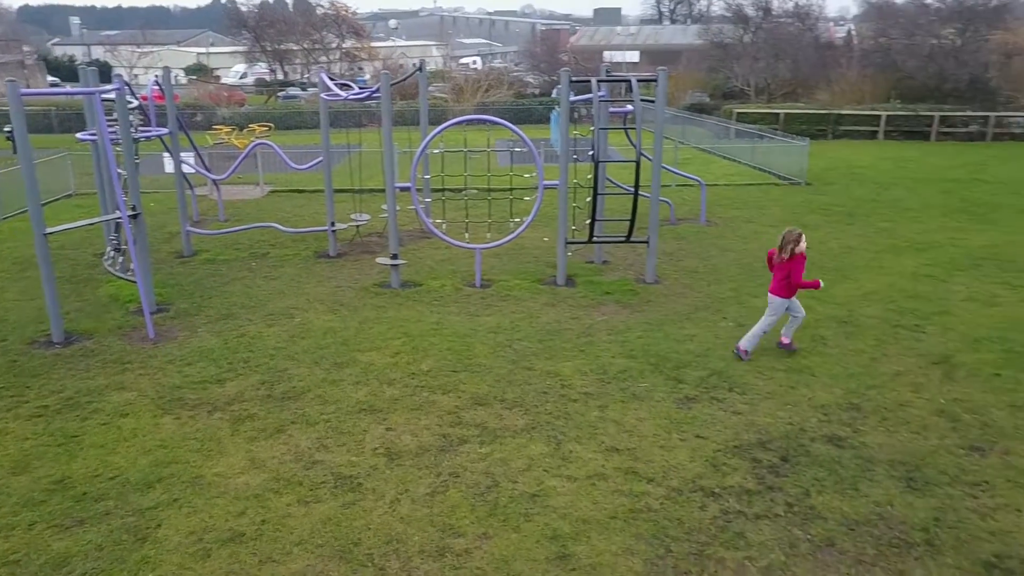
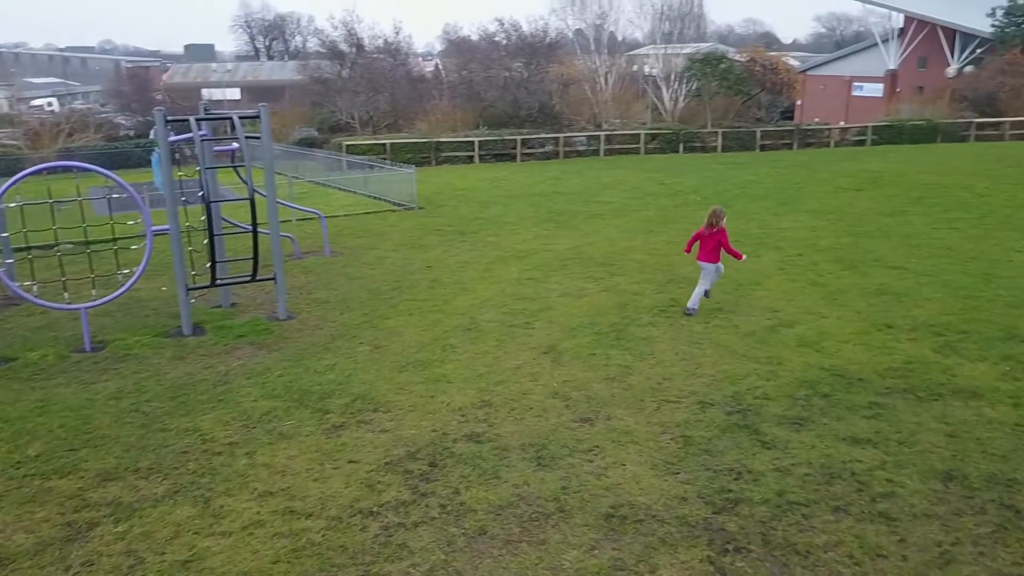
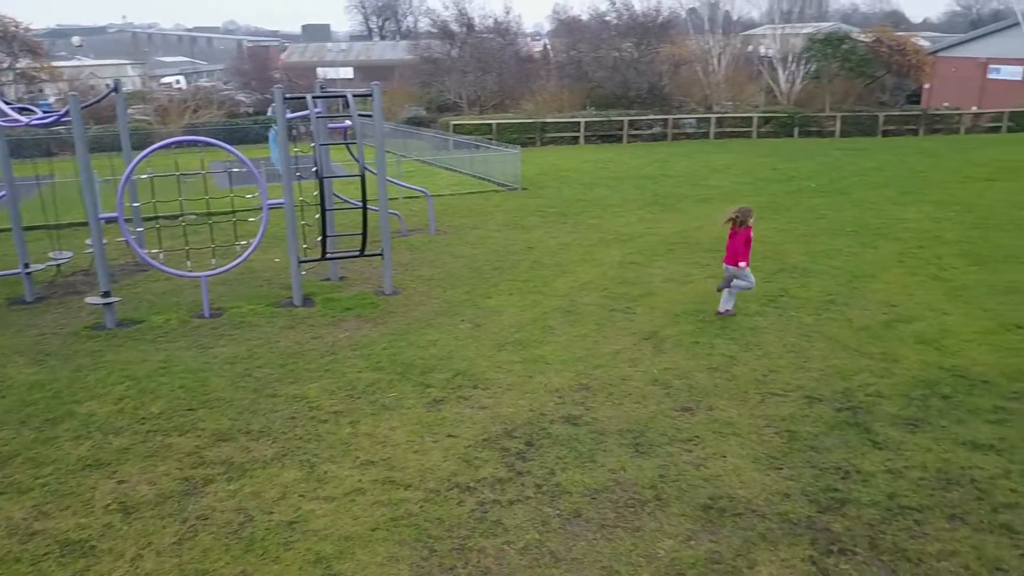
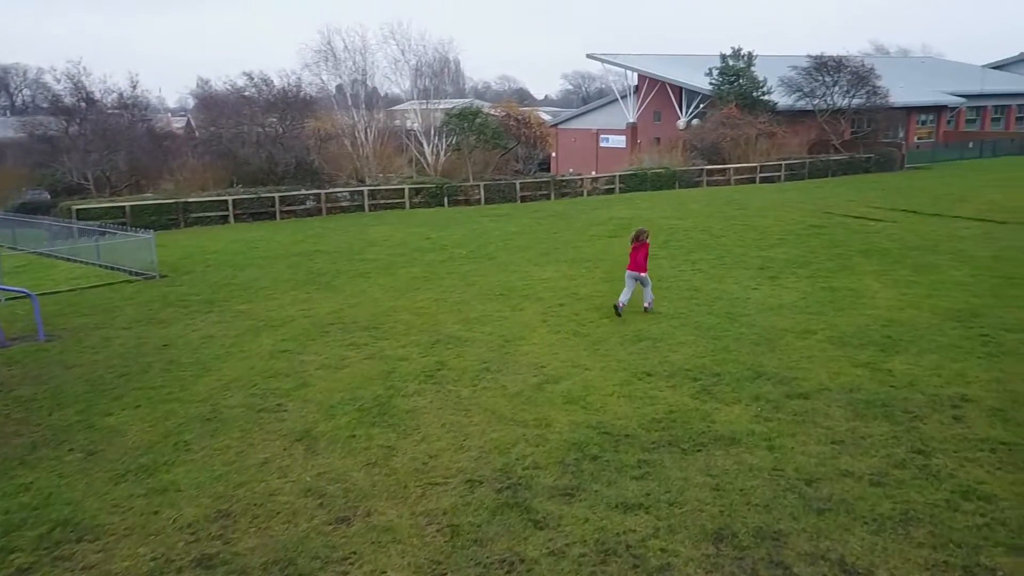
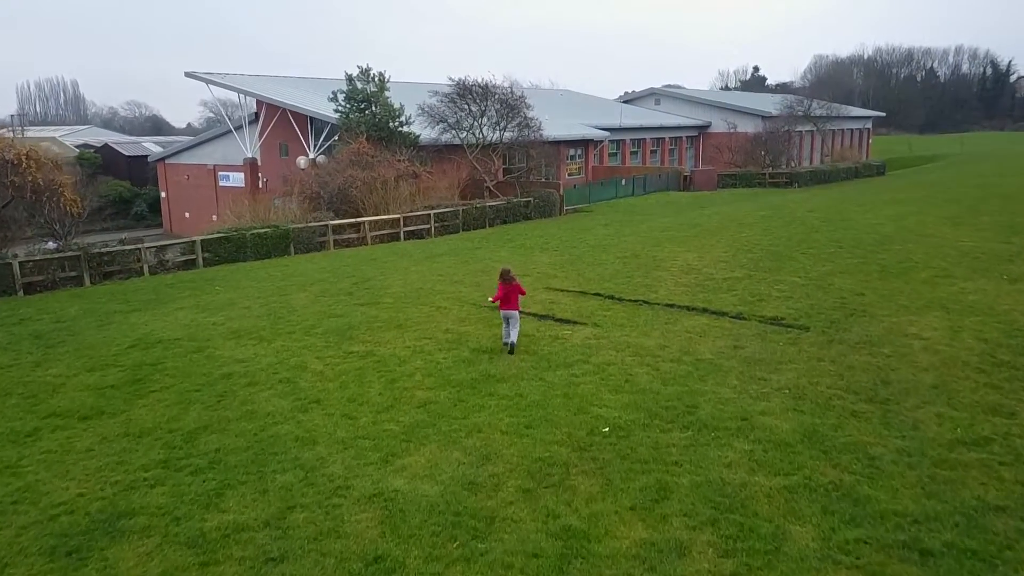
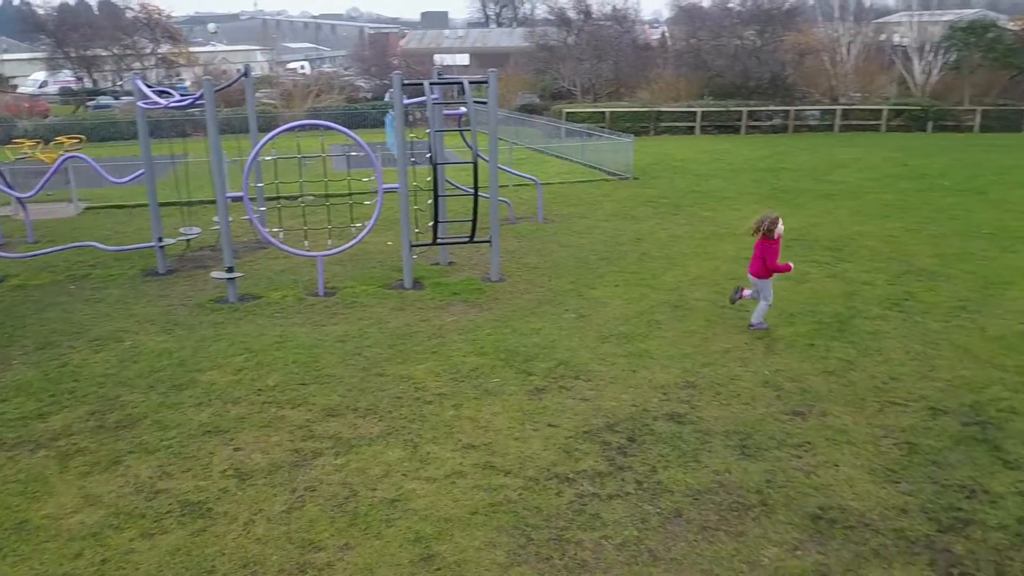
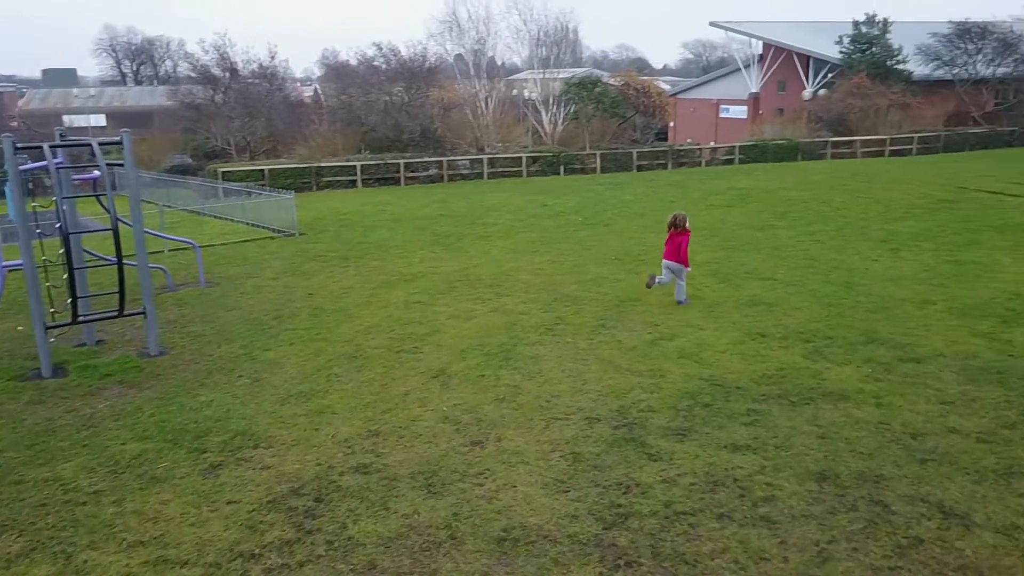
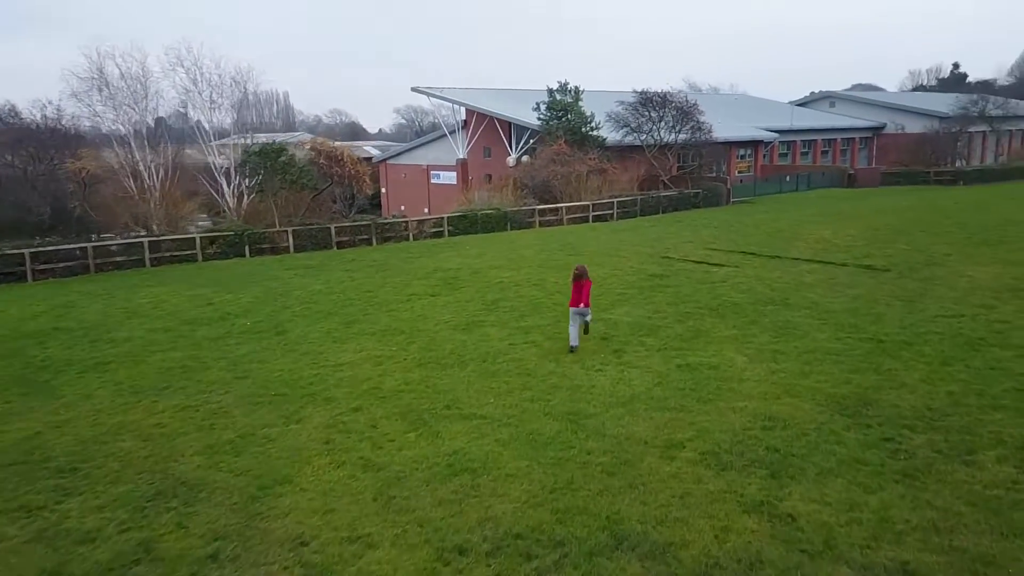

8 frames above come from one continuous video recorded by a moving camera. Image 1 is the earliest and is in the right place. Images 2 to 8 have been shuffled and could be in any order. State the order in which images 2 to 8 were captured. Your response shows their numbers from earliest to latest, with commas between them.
6, 3, 2, 7, 4, 8, 5
